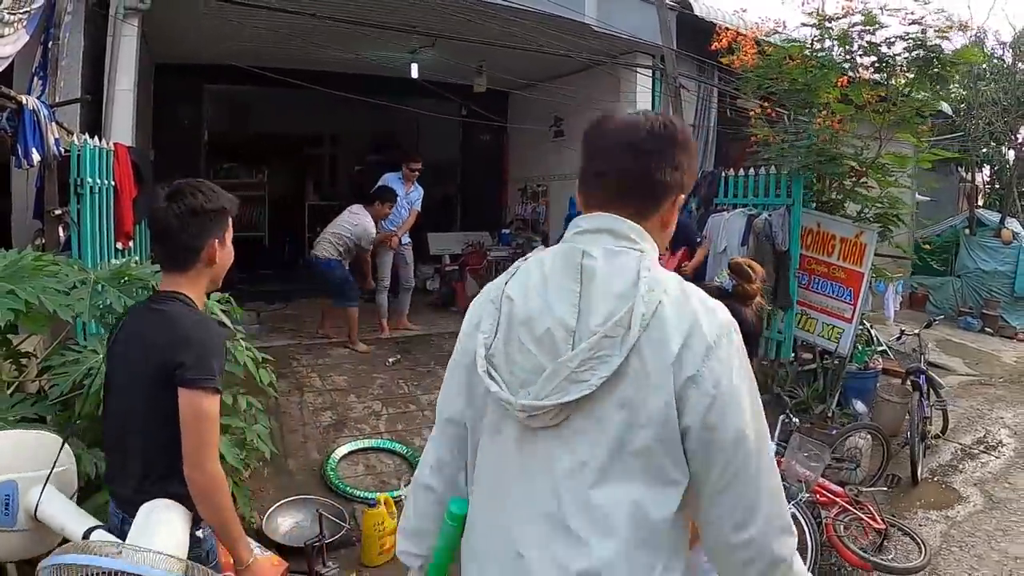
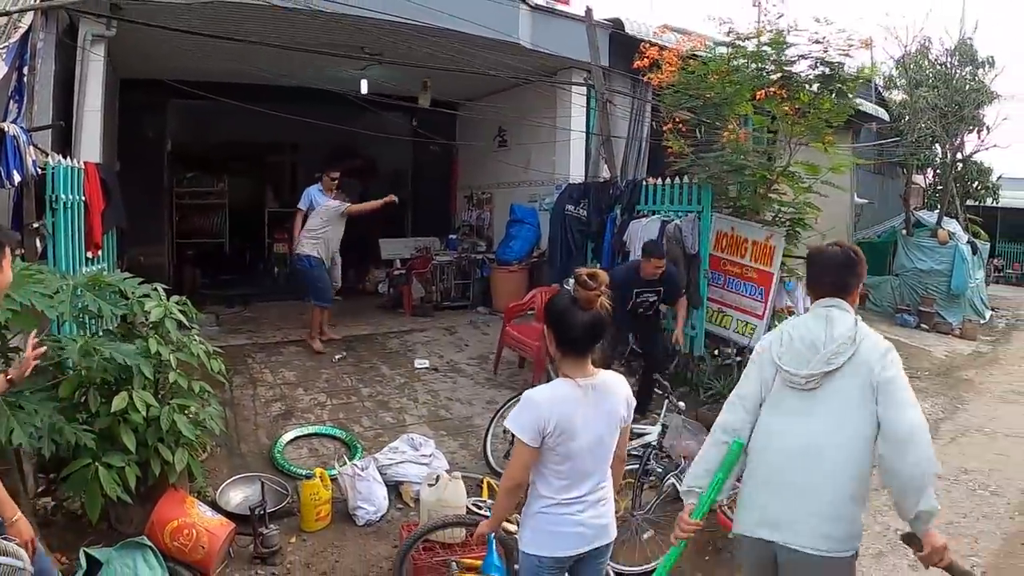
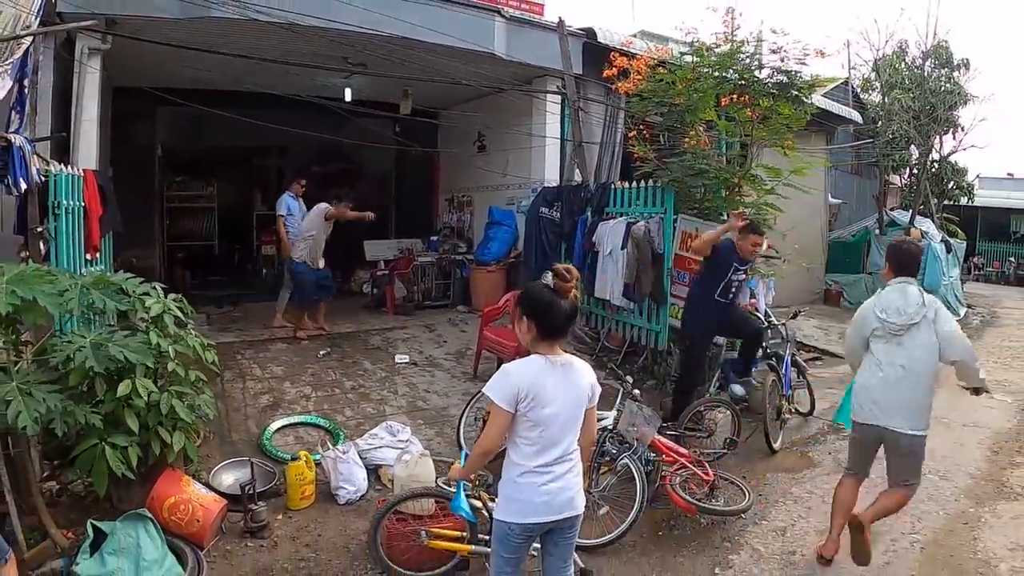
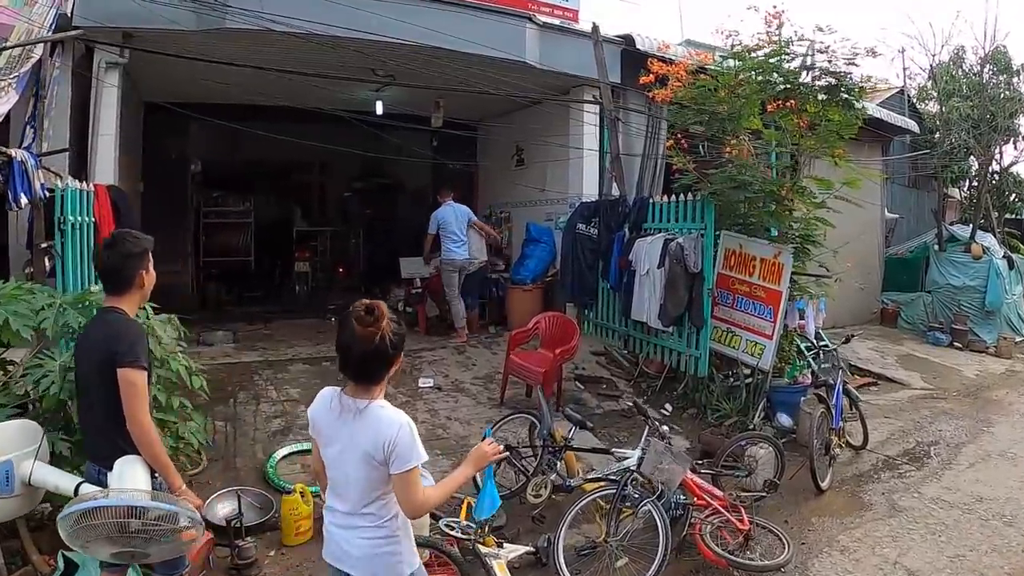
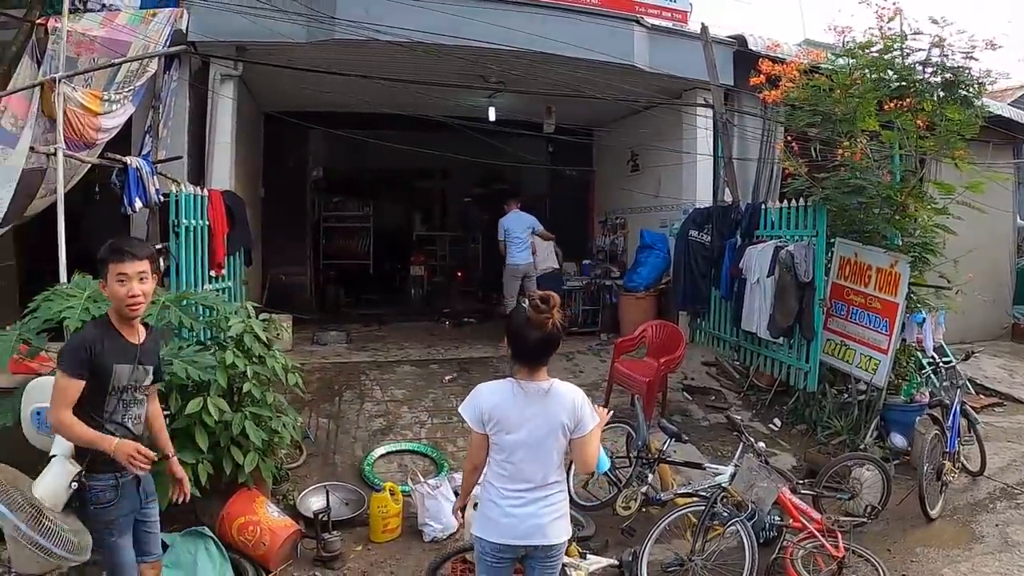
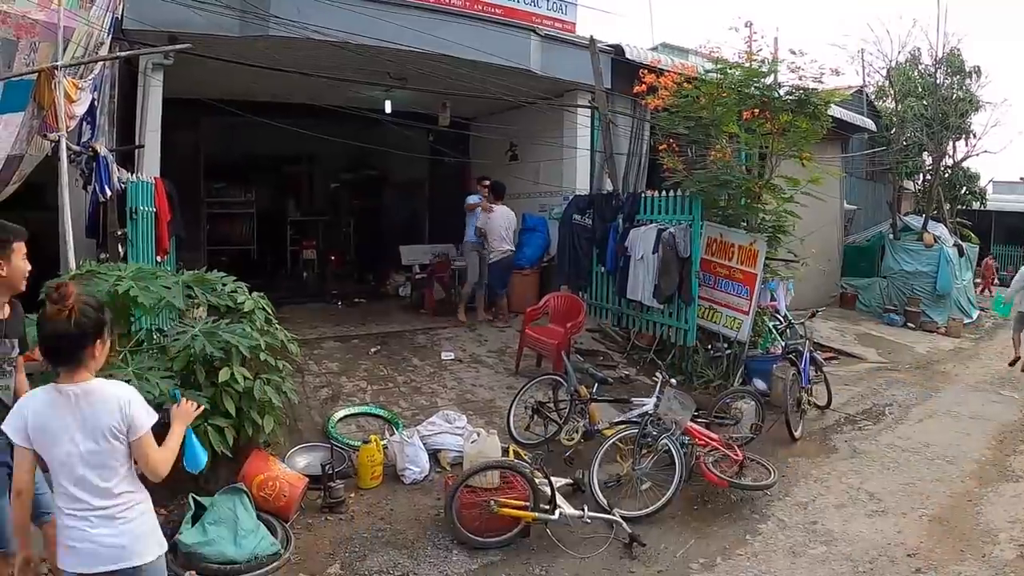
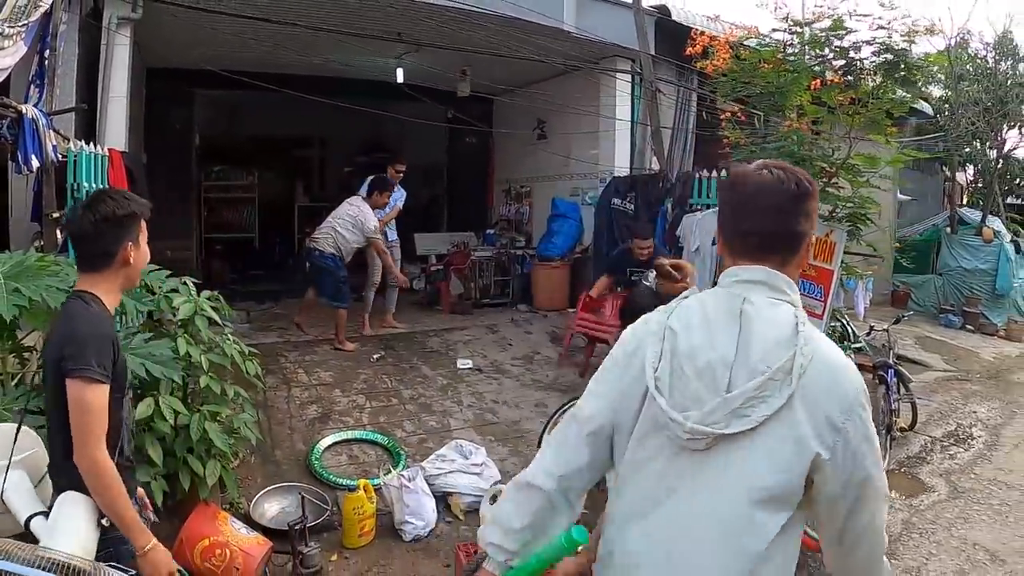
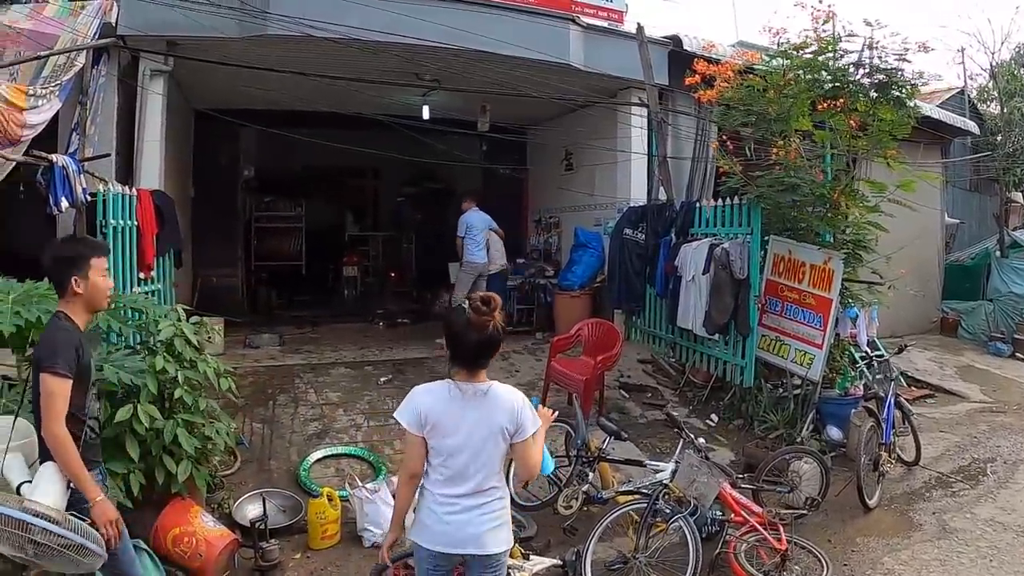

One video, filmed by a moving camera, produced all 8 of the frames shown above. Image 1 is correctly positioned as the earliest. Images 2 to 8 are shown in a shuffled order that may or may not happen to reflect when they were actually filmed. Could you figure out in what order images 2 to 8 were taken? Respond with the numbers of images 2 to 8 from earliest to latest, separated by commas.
7, 2, 3, 6, 4, 8, 5
